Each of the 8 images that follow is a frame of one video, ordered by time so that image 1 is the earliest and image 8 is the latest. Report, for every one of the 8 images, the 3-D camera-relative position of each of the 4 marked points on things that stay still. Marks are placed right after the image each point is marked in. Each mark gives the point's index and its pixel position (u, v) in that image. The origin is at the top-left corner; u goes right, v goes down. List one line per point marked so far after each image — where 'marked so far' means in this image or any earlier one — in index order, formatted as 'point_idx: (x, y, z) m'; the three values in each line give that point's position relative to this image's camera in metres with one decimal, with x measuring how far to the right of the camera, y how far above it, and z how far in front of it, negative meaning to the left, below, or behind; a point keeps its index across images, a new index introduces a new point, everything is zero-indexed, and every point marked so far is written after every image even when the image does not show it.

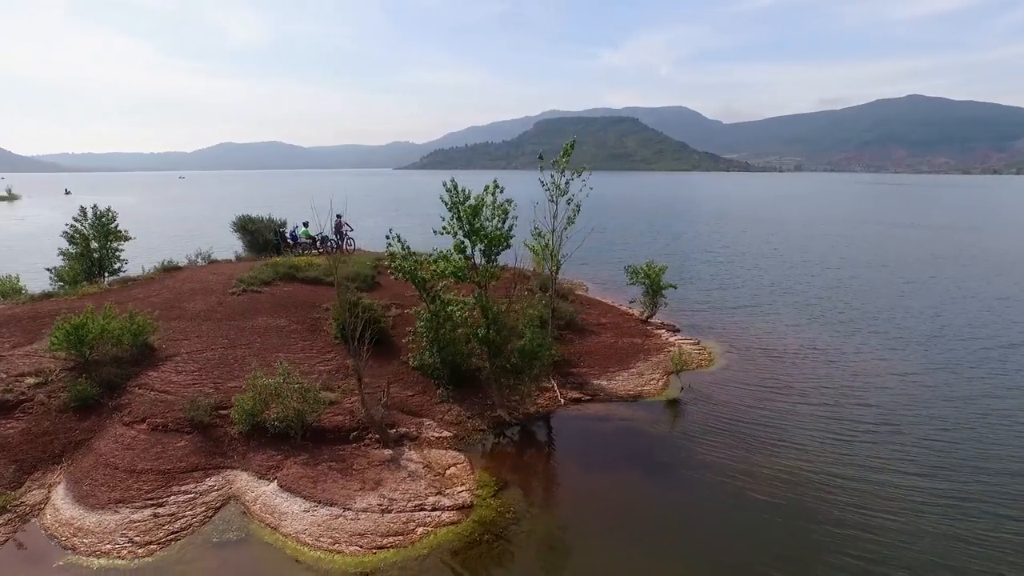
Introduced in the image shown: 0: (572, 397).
0: (+1.4, -2.6, +14.9) m
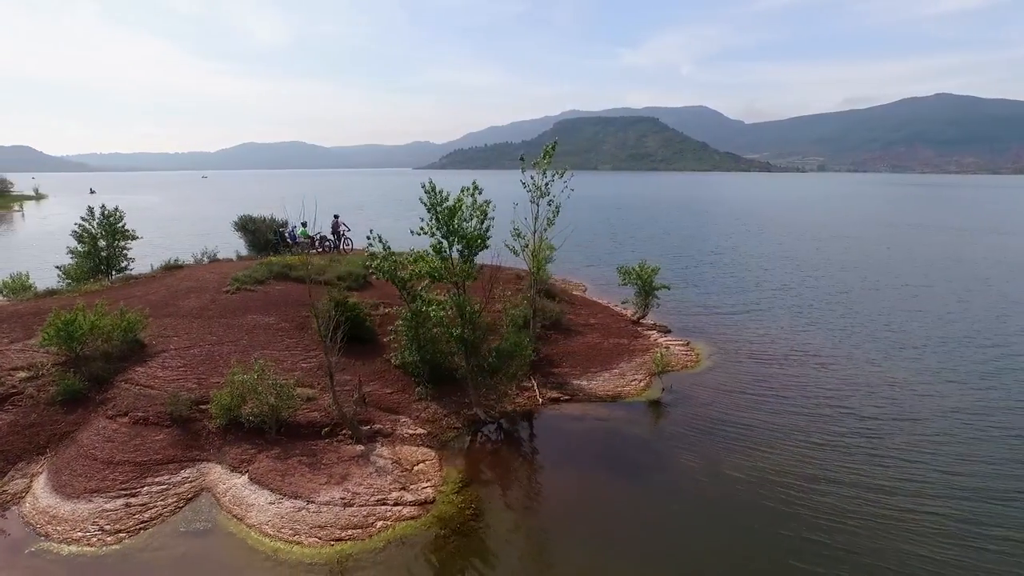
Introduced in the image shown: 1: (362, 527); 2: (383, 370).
0: (+0.9, -2.7, +15.1) m
1: (-2.4, -3.7, +9.6) m
2: (-3.1, -2.0, +15.0) m
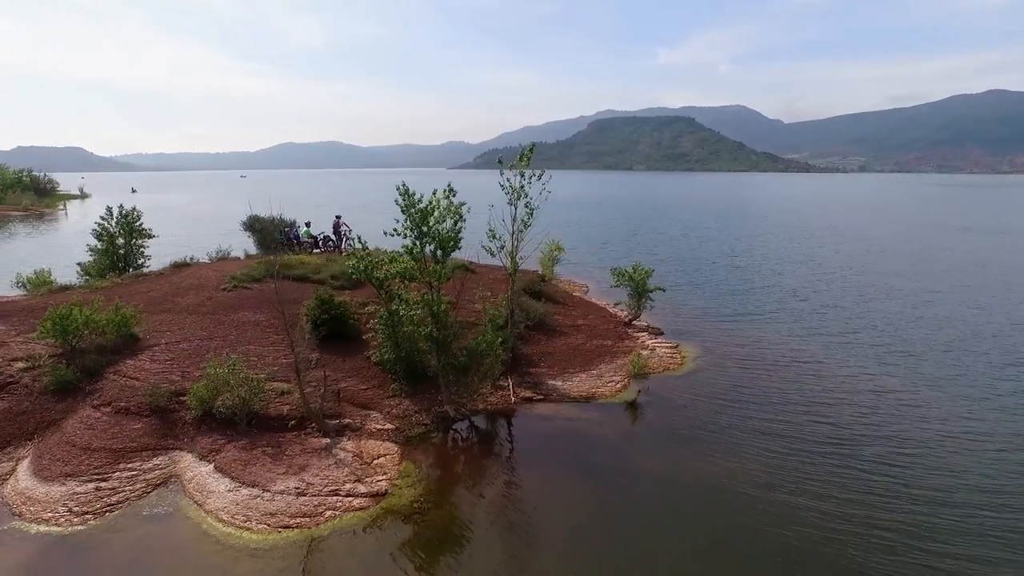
0: (+0.2, -2.7, +15.4) m
1: (-3.3, -3.7, +10.0) m
2: (-3.8, -1.9, +15.5) m
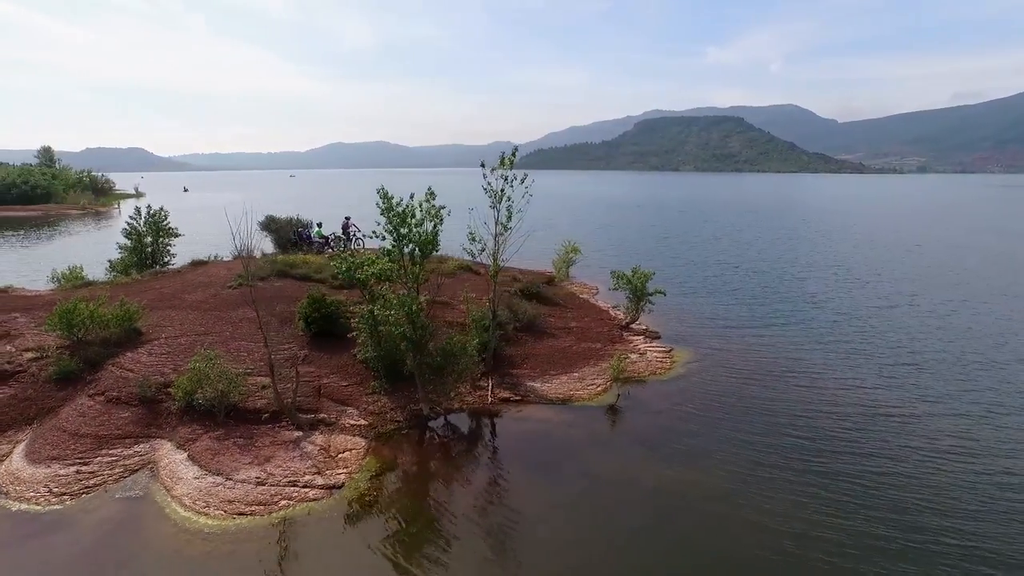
0: (-0.3, -2.7, +15.6) m
1: (-4.2, -3.7, +10.5) m
2: (-4.3, -1.9, +16.1) m
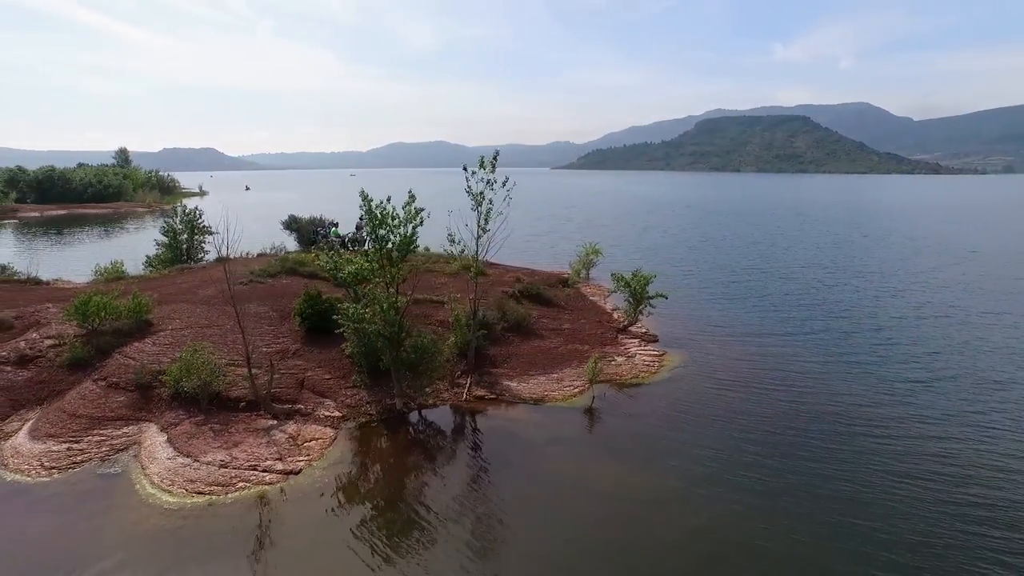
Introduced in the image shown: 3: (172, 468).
0: (-0.9, -2.8, +16.1) m
1: (-5.3, -3.6, +11.4) m
2: (-4.9, -1.9, +16.9) m
3: (-6.5, -3.4, +11.8) m
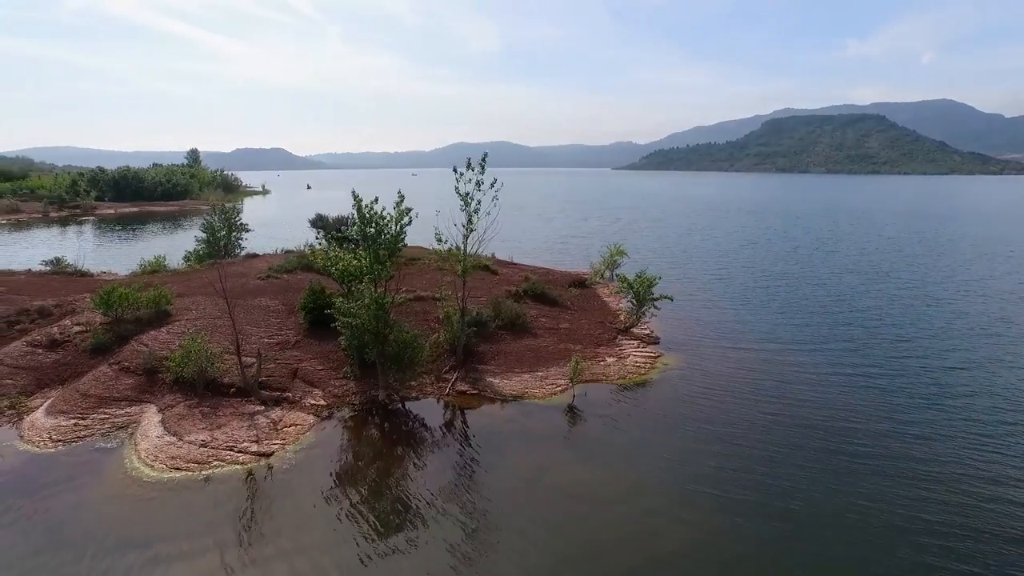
0: (-1.4, -2.7, +16.7) m
1: (-6.2, -3.5, +12.4) m
2: (-5.2, -1.8, +17.8) m
3: (-7.3, -3.3, +12.9) m
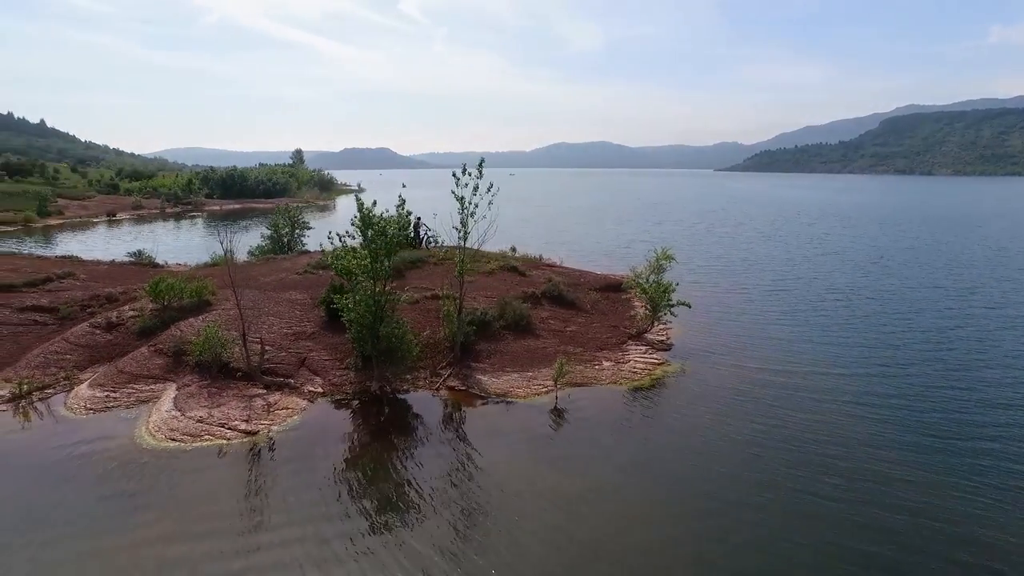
0: (-1.8, -2.7, +17.5) m
1: (-7.1, -3.4, +14.0) m
2: (-5.4, -1.7, +19.2) m
3: (-8.2, -3.1, +14.7) m
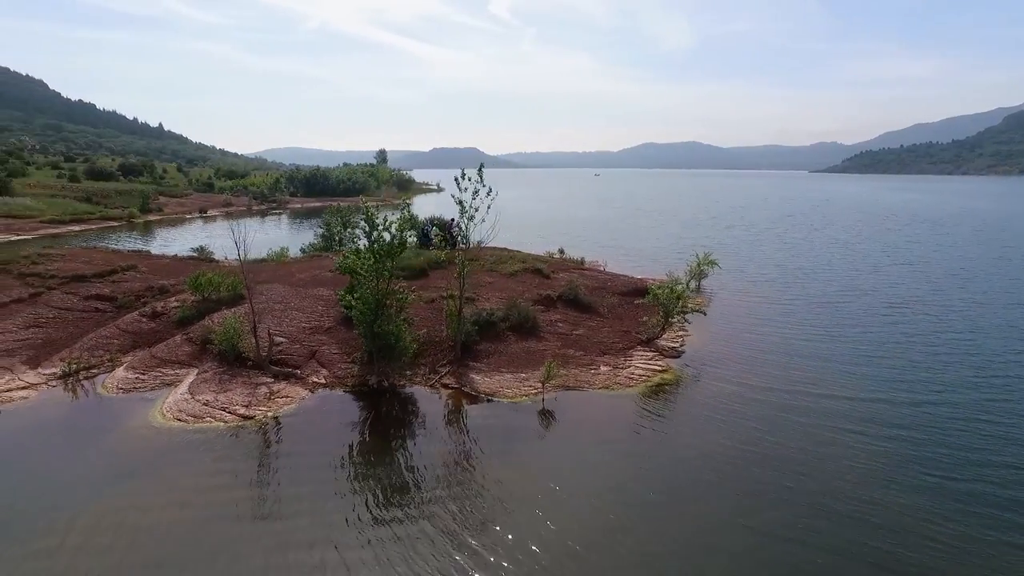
0: (-2.0, -2.8, +18.2) m
1: (-7.8, -3.2, +15.4) m
2: (-5.3, -1.6, +20.3) m
3: (-8.7, -3.0, +16.2) m
